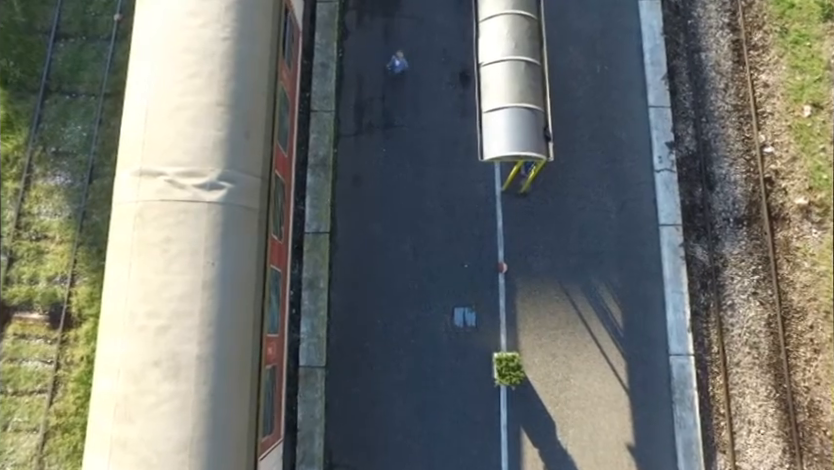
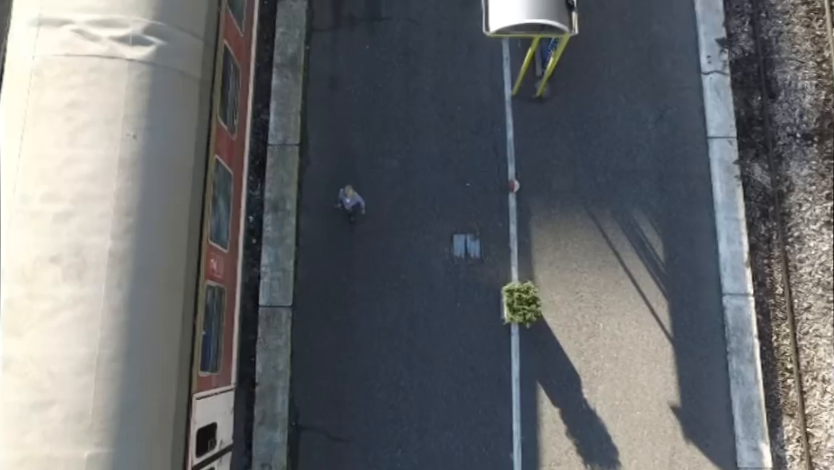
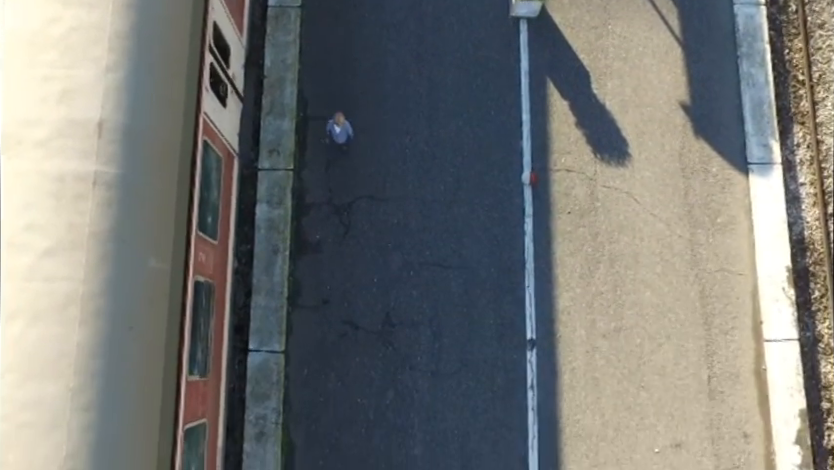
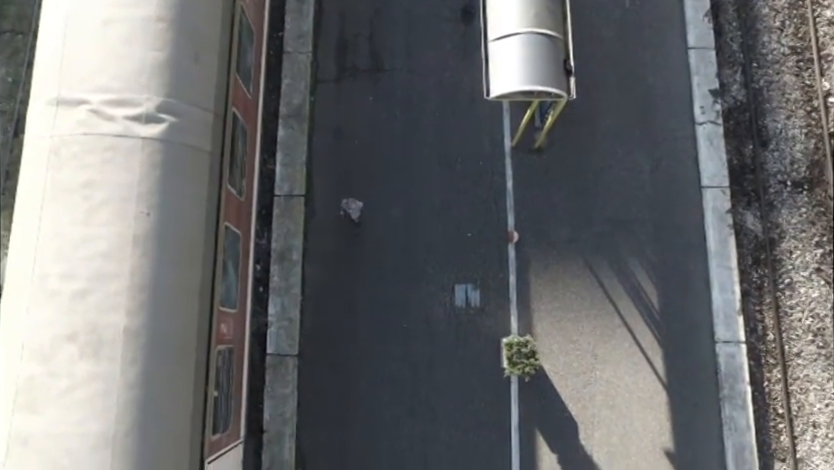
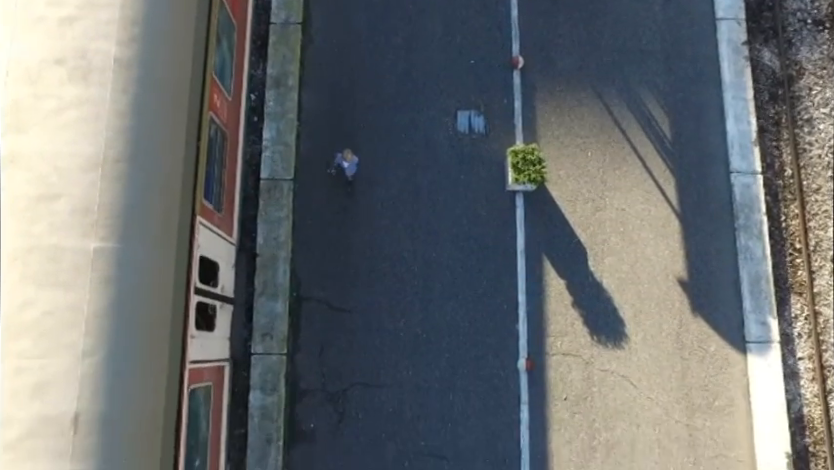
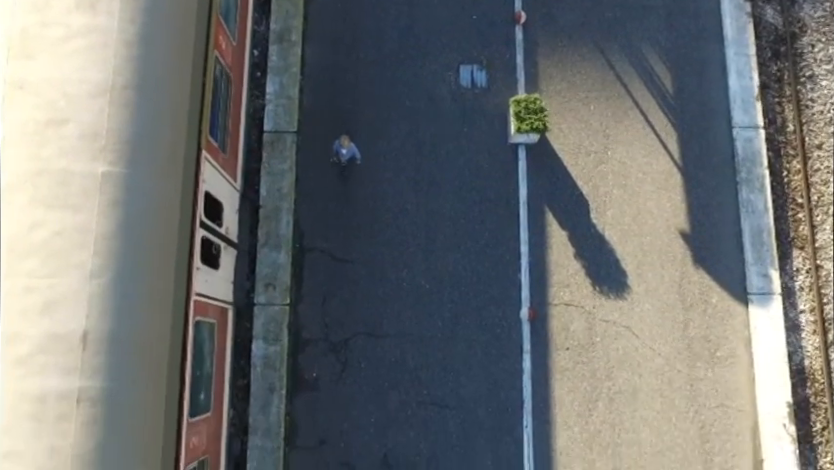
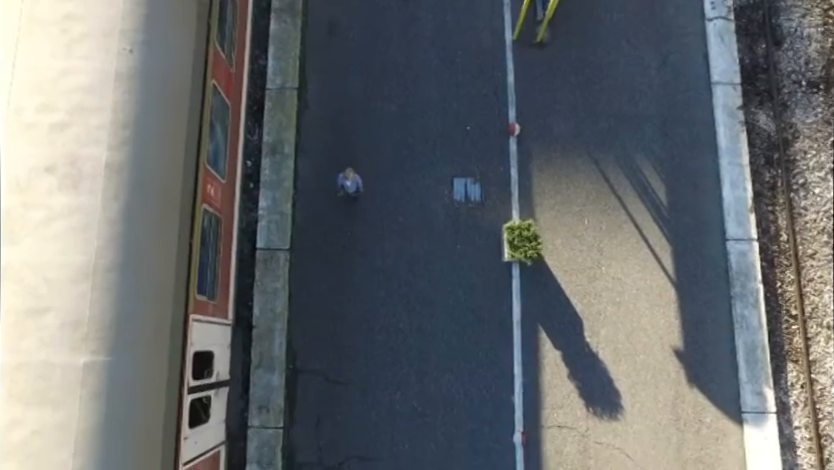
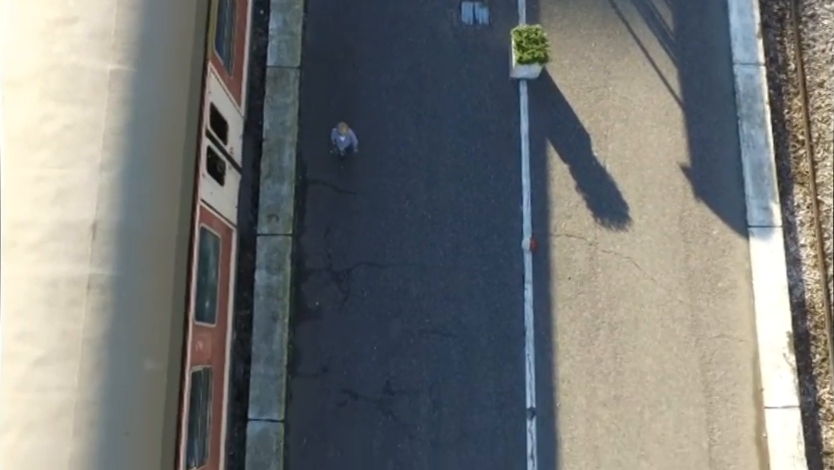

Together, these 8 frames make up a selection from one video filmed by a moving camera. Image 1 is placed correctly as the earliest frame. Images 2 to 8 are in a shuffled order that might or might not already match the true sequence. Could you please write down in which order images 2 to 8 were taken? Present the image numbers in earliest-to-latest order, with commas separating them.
4, 2, 7, 5, 6, 8, 3
